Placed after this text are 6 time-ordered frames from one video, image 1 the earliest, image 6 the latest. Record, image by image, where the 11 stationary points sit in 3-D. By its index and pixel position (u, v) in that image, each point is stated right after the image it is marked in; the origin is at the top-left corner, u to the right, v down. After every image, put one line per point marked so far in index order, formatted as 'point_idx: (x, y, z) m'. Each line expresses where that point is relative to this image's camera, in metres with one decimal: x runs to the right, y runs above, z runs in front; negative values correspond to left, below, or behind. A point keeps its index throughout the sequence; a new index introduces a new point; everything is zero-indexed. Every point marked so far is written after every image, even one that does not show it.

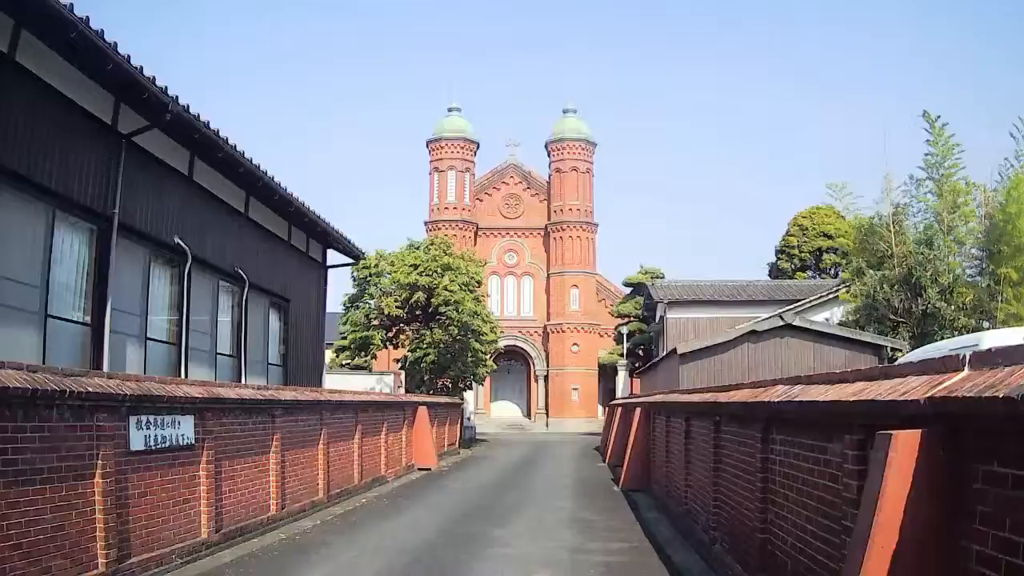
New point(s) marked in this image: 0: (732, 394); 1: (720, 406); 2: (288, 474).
0: (+2.0, -1.0, +9.1) m
1: (+1.9, -1.1, +9.0) m
2: (-3.3, -2.7, +14.5) m
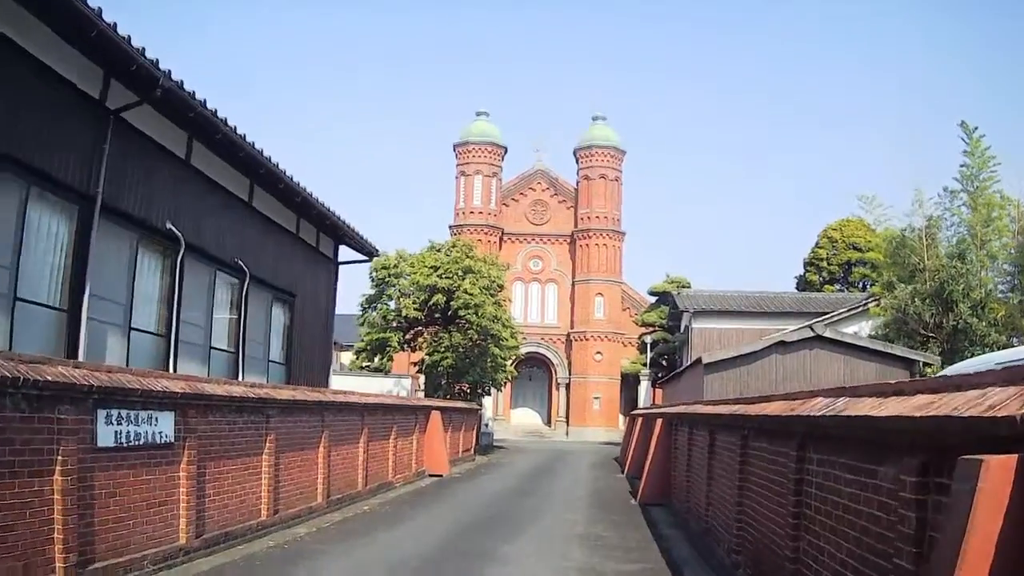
0: (+2.0, -1.0, +8.1) m
1: (+1.9, -1.1, +8.0) m
2: (-3.2, -2.6, +13.6) m
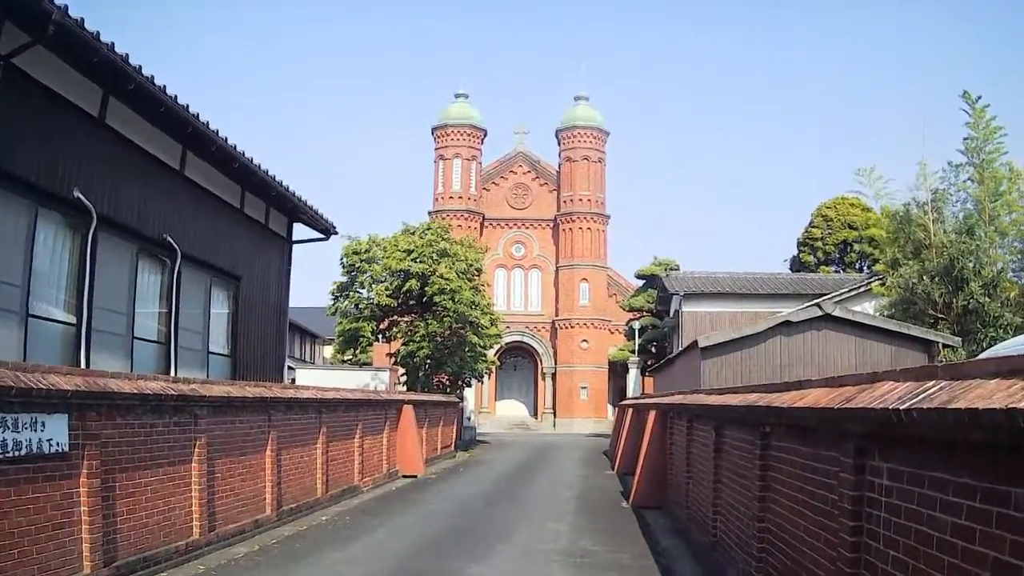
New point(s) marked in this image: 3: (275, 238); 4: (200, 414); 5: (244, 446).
0: (+1.8, -0.7, +6.2) m
1: (+1.6, -0.8, +6.2) m
2: (-3.5, -2.4, +11.8) m
3: (-4.0, +0.8, +16.6) m
4: (-3.6, -1.4, +11.3) m
5: (-3.4, -2.0, +12.4) m
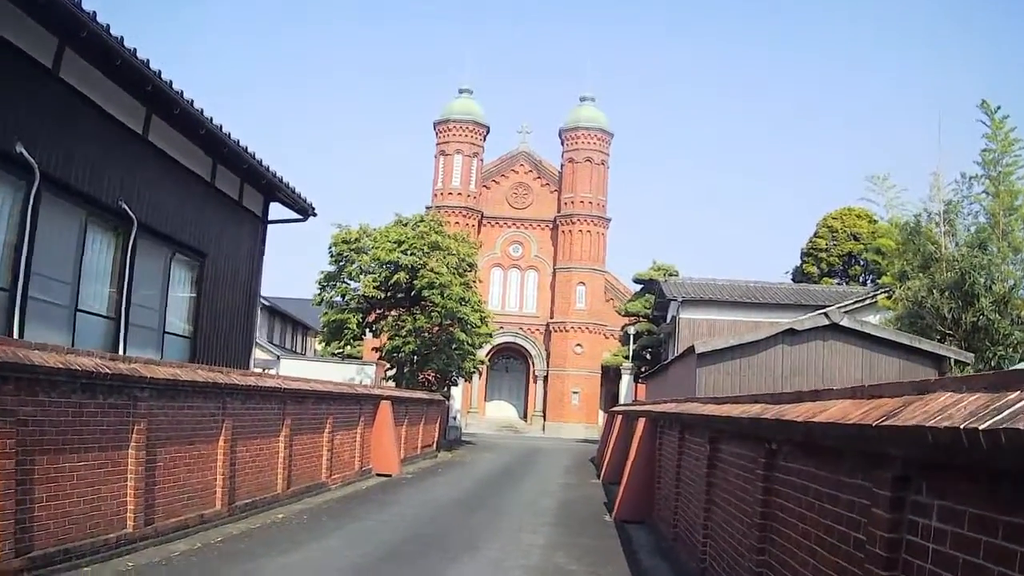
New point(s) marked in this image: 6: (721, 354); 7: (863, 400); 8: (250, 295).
0: (+1.5, -0.6, +5.2) m
1: (+1.4, -0.7, +5.1) m
2: (-3.8, -2.1, +10.7) m
3: (-4.2, +1.2, +15.6) m
4: (-3.8, -1.1, +10.2) m
5: (-3.7, -1.7, +11.4) m
6: (+4.2, -1.3, +19.8) m
7: (+1.6, -0.5, +4.5) m
8: (-4.3, -0.1, +16.0) m
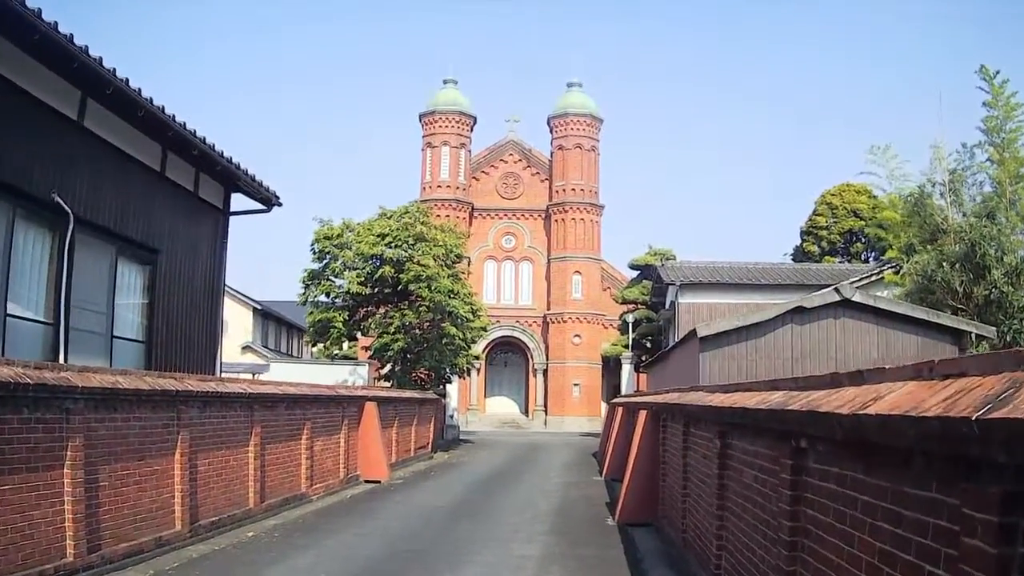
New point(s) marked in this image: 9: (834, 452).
0: (+1.3, -0.4, +4.0) m
1: (+1.2, -0.5, +3.9) m
2: (-3.9, -2.1, +9.5) m
3: (-4.4, +1.2, +14.4) m
4: (-4.0, -1.1, +9.0) m
5: (-3.8, -1.7, +10.2) m
6: (+4.0, -0.9, +18.6) m
7: (+1.4, -0.3, +3.3) m
8: (-4.5, -0.1, +14.8) m
9: (+1.4, -0.7, +4.3) m
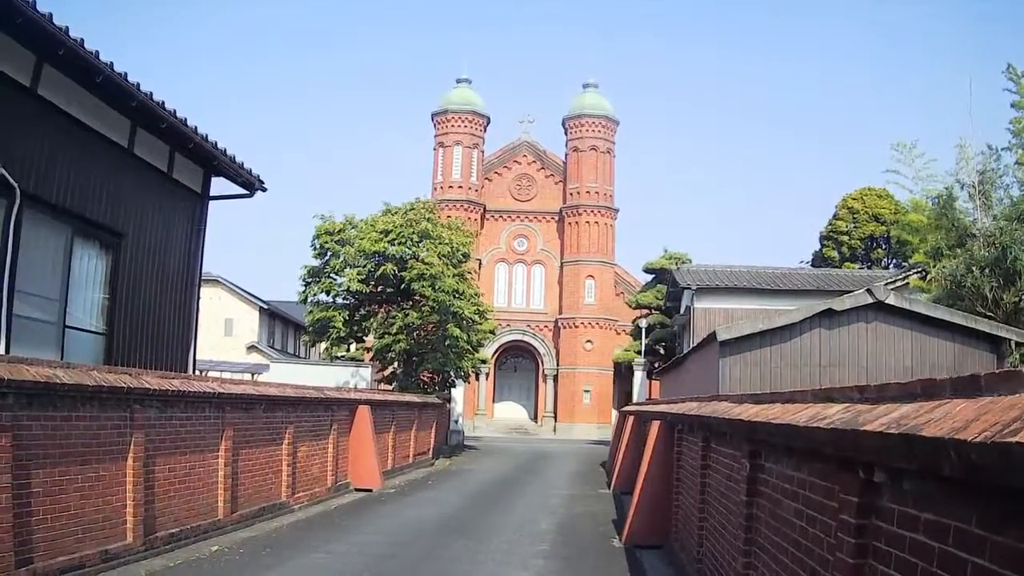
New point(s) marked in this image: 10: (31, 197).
0: (+1.2, -0.3, +2.7) m
1: (+1.1, -0.4, +2.7) m
2: (-4.0, -1.9, +8.3) m
3: (-4.4, +1.3, +13.2) m
4: (-4.1, -1.0, +7.8) m
5: (-3.9, -1.5, +9.0) m
6: (+4.1, -1.0, +17.3) m
7: (+1.3, -0.2, +2.1) m
8: (-4.5, 0.0, +13.6) m
9: (+1.3, -0.6, +3.0) m
10: (-5.0, +0.9, +10.2) m
